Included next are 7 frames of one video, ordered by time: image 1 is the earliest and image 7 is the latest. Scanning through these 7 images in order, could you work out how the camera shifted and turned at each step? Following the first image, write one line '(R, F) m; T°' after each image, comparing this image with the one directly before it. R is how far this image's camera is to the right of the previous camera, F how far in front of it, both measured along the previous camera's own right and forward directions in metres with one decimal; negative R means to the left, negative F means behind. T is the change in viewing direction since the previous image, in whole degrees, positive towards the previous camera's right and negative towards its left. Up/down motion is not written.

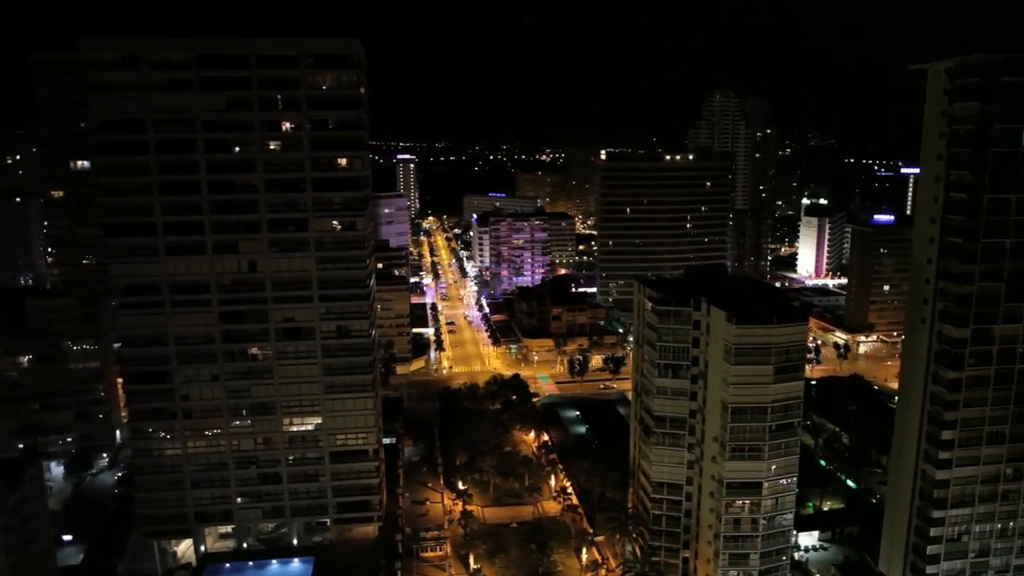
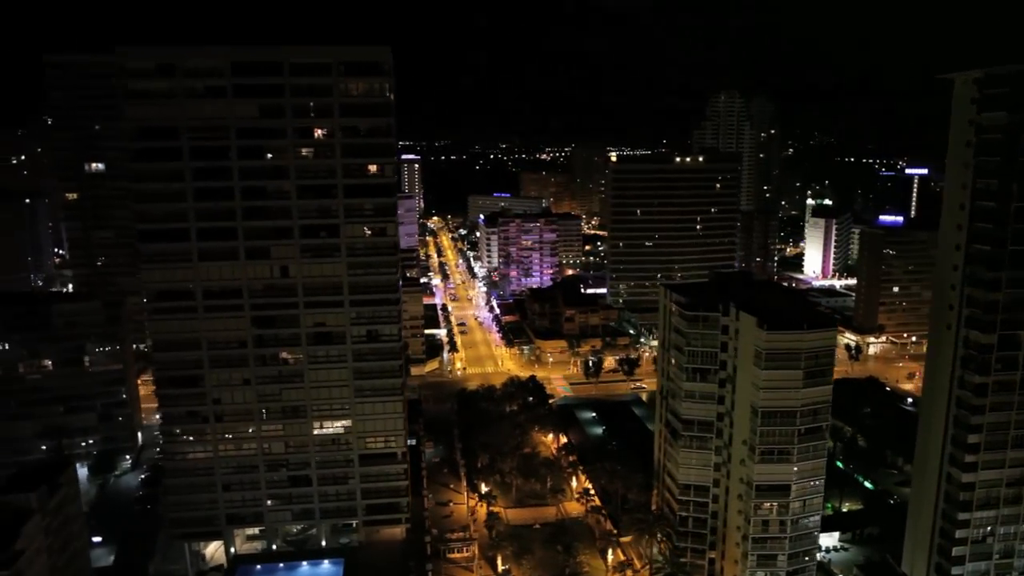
(-2.5, -0.6) m; 0°
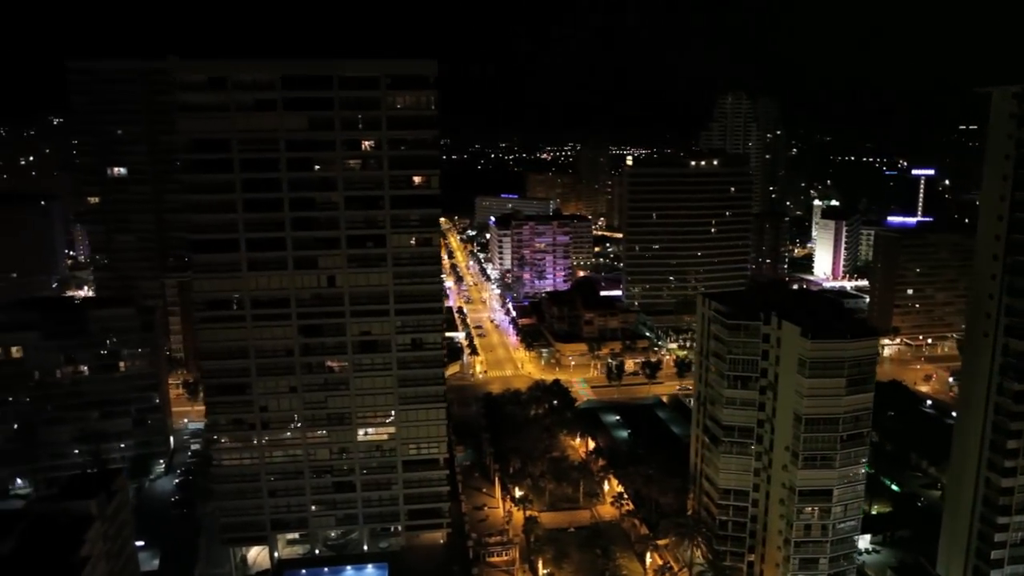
(-3.8, -0.8) m; 0°
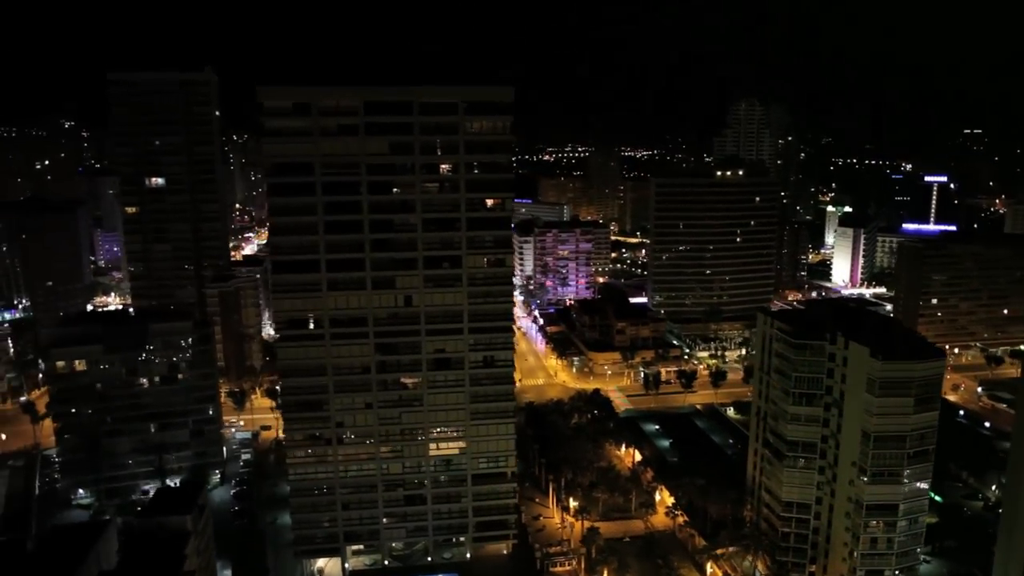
(-6.3, -1.4) m; 0°
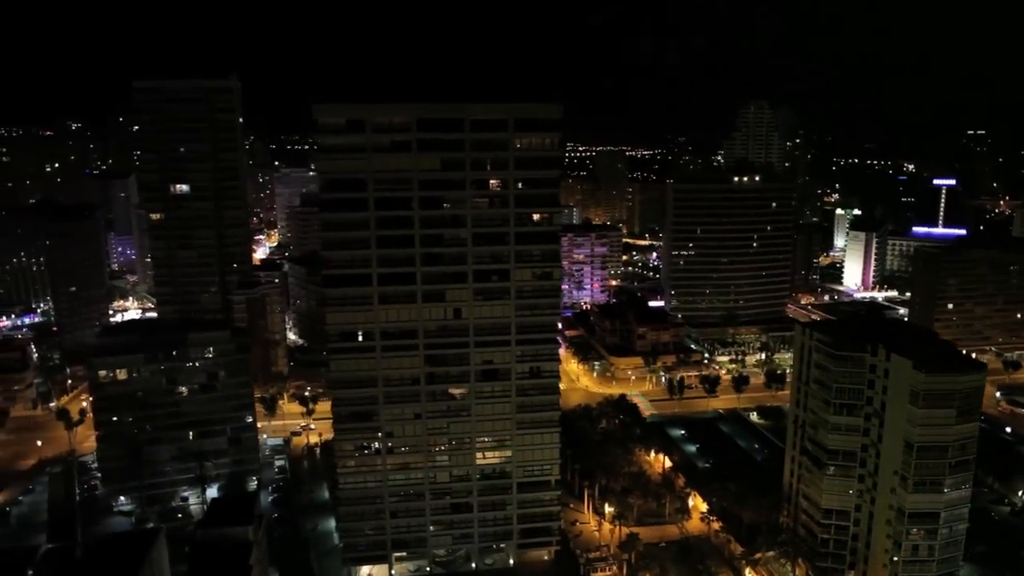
(-4.2, -1.0) m; 0°
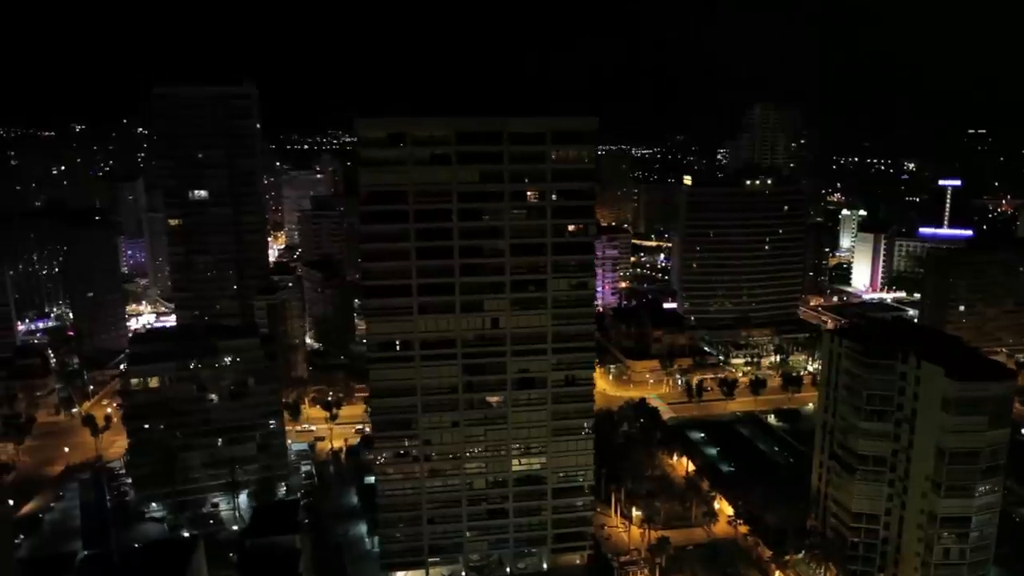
(-3.4, -0.8) m; 0°
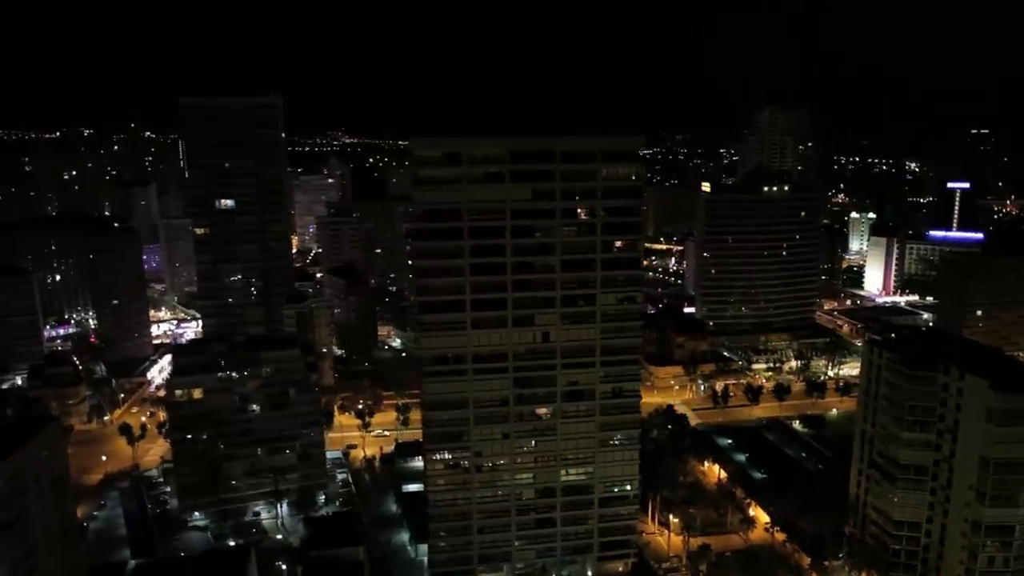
(-4.7, -1.0) m; 0°
